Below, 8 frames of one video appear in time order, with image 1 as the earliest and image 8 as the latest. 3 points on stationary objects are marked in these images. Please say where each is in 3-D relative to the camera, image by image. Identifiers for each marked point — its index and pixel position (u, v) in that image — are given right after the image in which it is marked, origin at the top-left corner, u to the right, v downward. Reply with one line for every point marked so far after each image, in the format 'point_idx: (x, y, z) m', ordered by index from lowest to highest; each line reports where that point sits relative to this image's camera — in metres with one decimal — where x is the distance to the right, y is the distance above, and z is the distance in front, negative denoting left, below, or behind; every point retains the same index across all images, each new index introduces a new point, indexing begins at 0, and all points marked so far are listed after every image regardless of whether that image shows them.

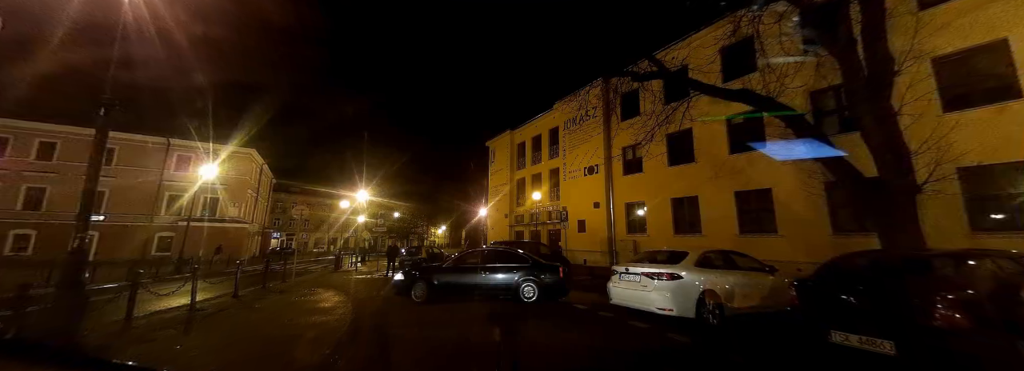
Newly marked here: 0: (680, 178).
0: (+8.6, +0.4, +15.9) m
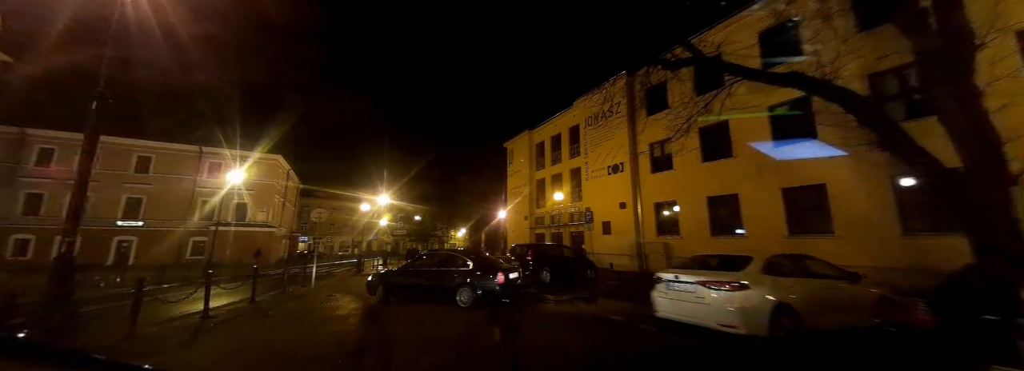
0: (+9.6, +0.5, +14.6) m
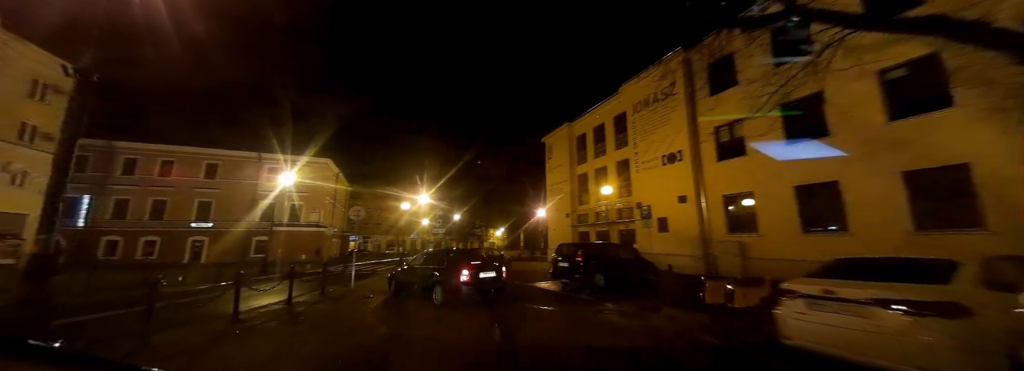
0: (+11.4, +1.0, +12.1) m
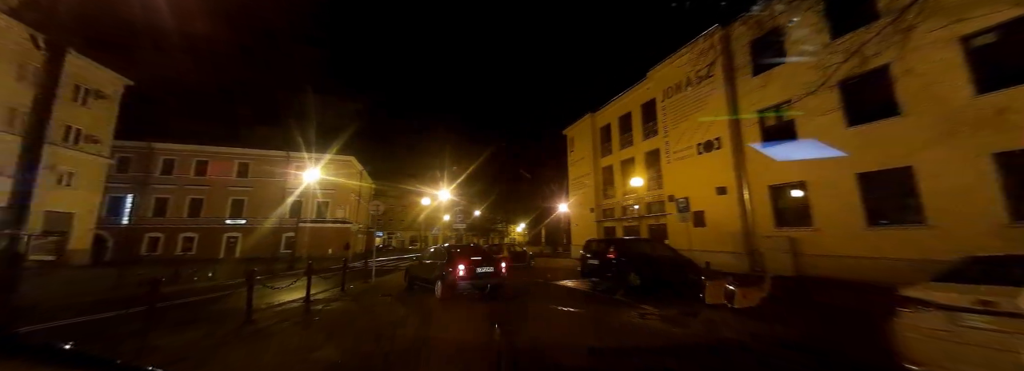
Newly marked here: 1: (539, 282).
0: (+12.2, +1.5, +10.5) m
1: (+1.2, -4.2, +13.6) m
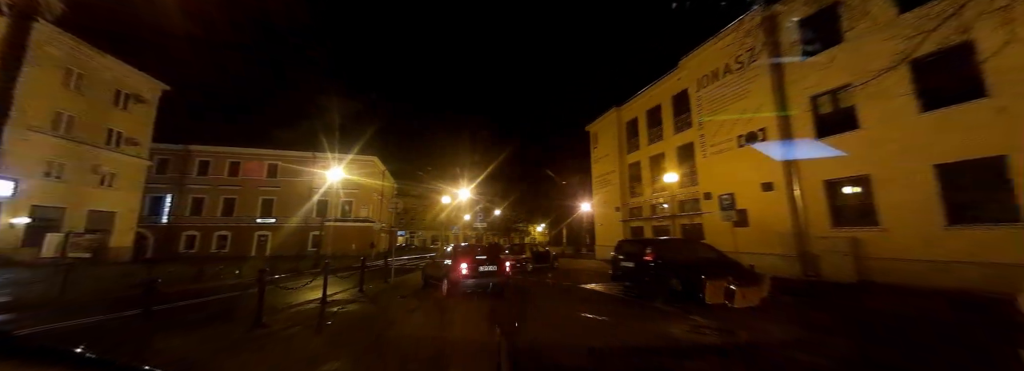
0: (+13.0, +1.7, +9.0) m
1: (+2.2, -4.1, +12.8) m
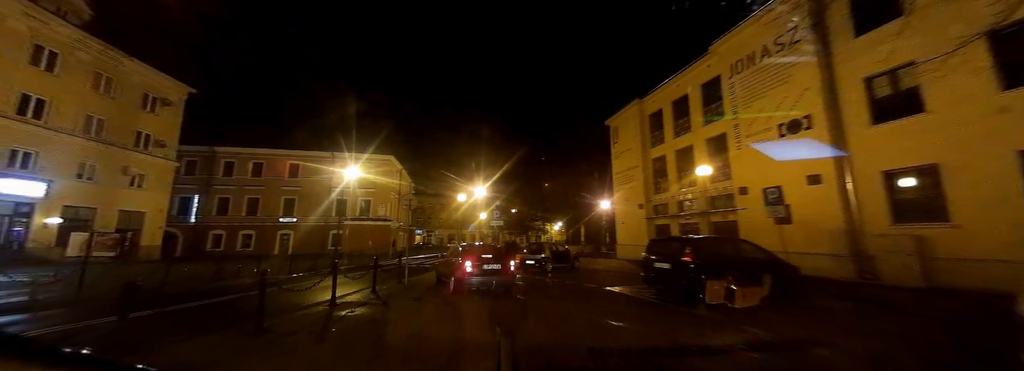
0: (+13.4, +1.9, +7.6) m
1: (+2.9, -3.9, +12.0) m
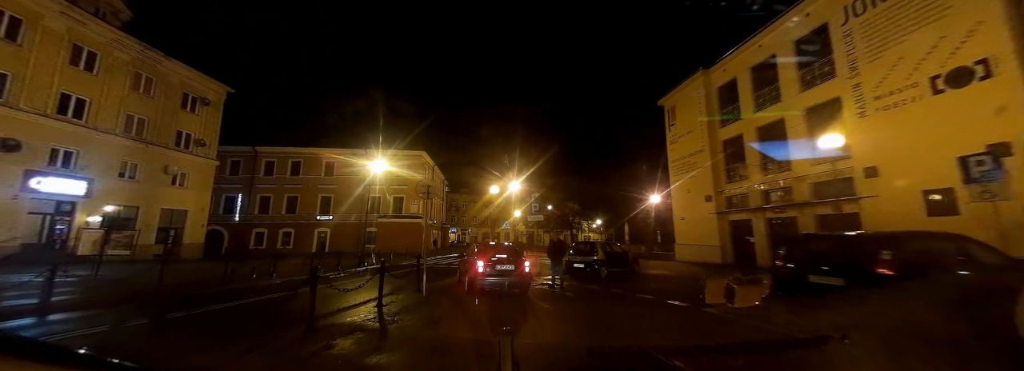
0: (+14.2, +2.6, +3.7) m
1: (+4.3, -3.4, +9.2) m
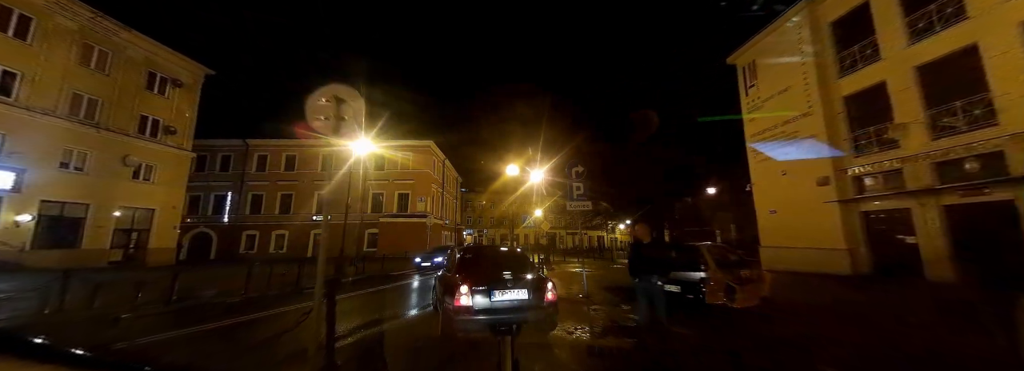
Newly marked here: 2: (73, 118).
0: (+14.4, +3.6, -1.4) m
1: (+4.9, -2.6, +4.6) m
2: (-21.8, +3.3, +15.6) m
